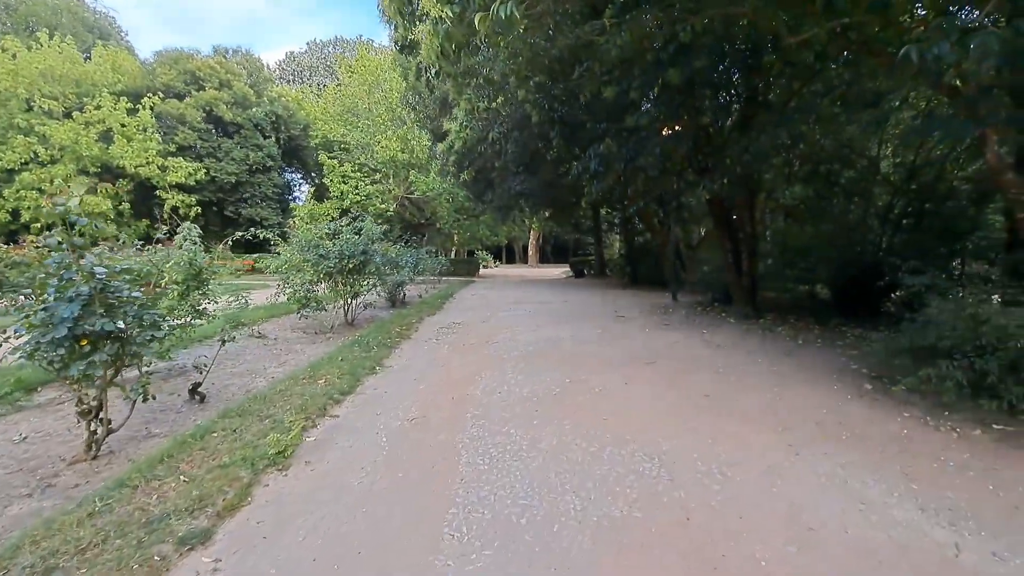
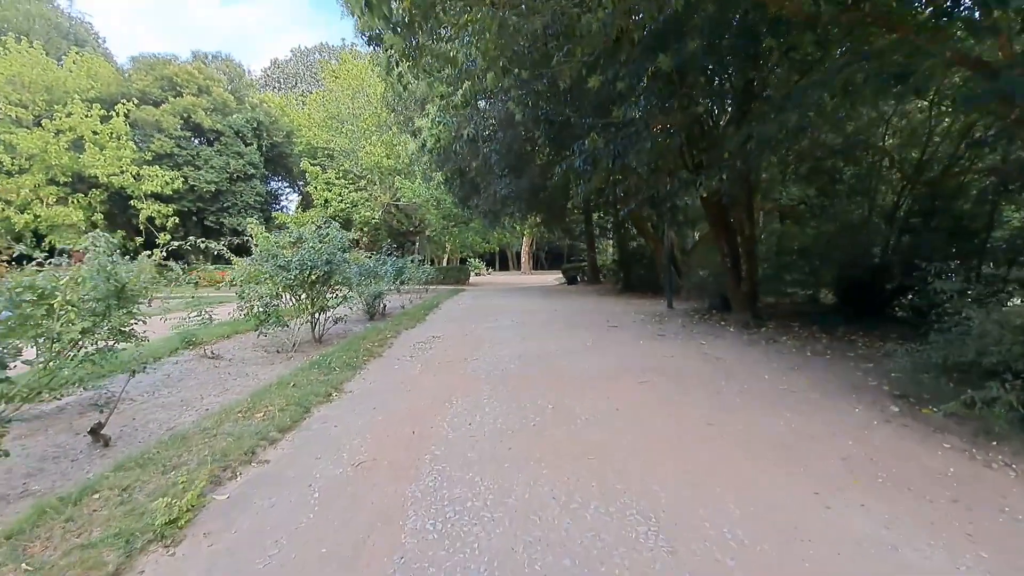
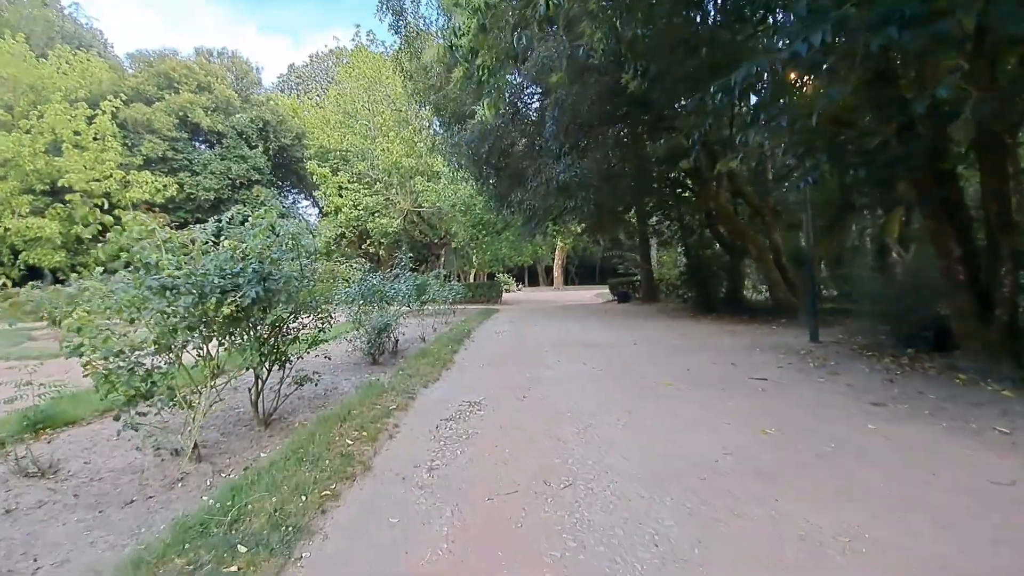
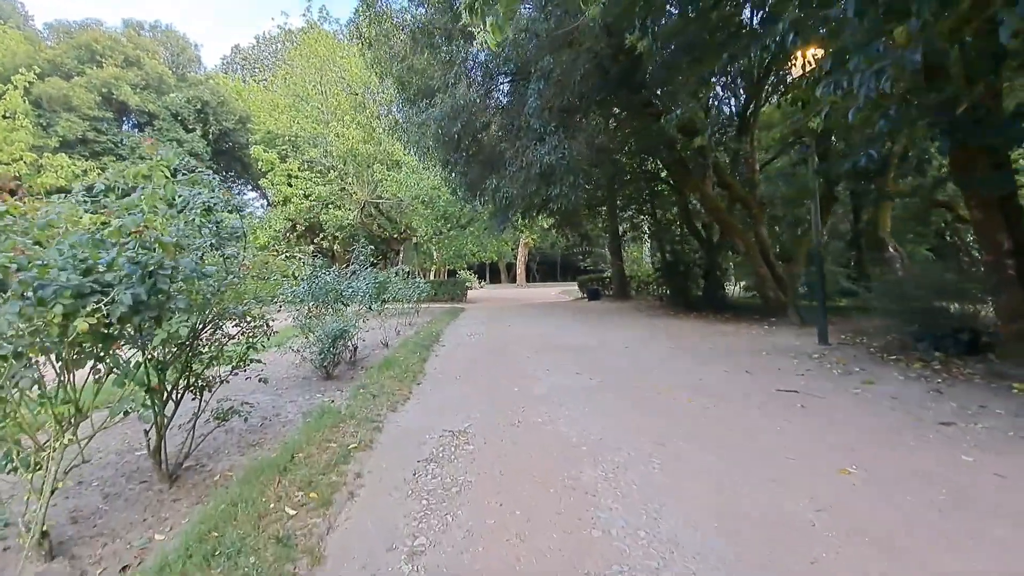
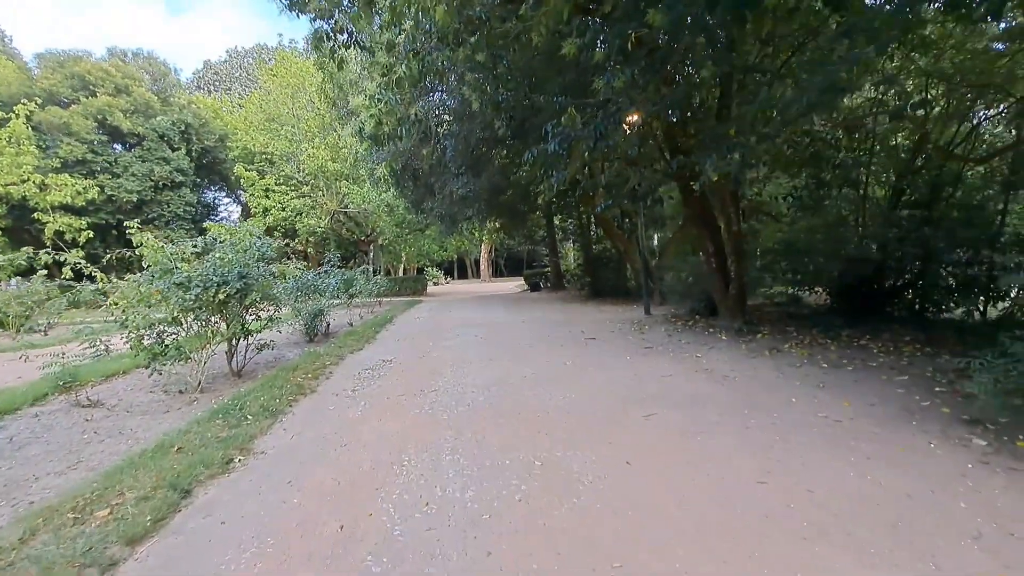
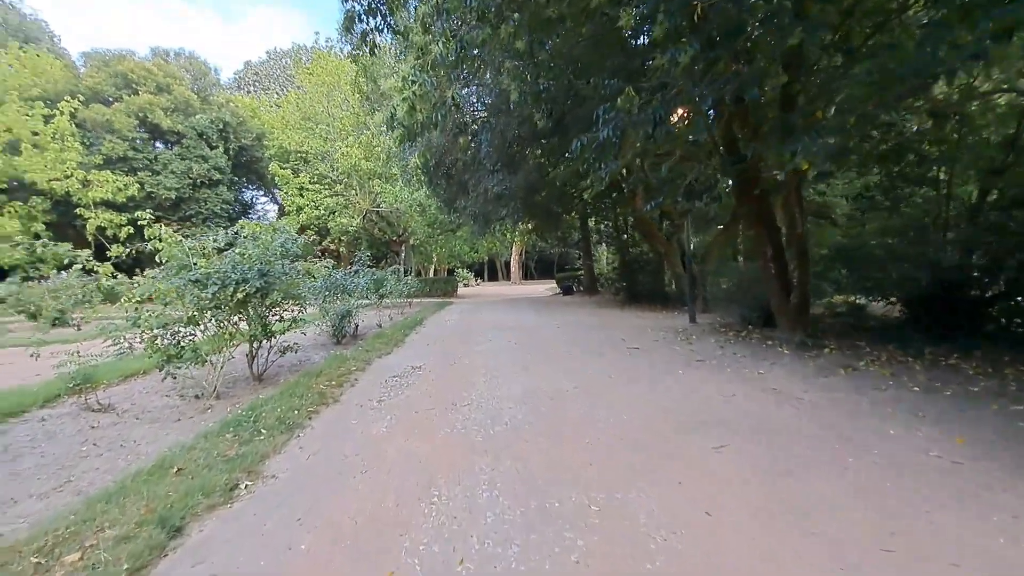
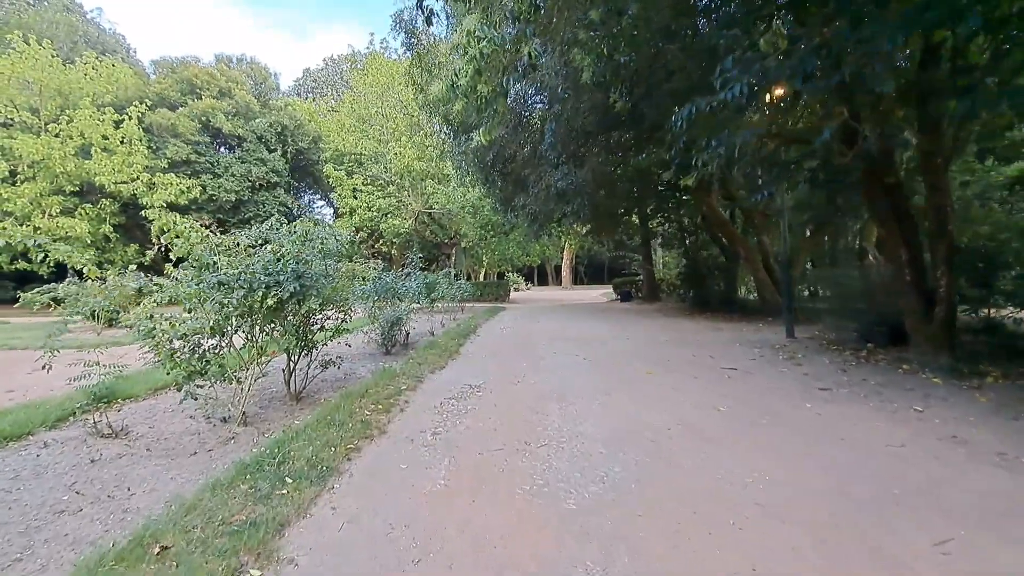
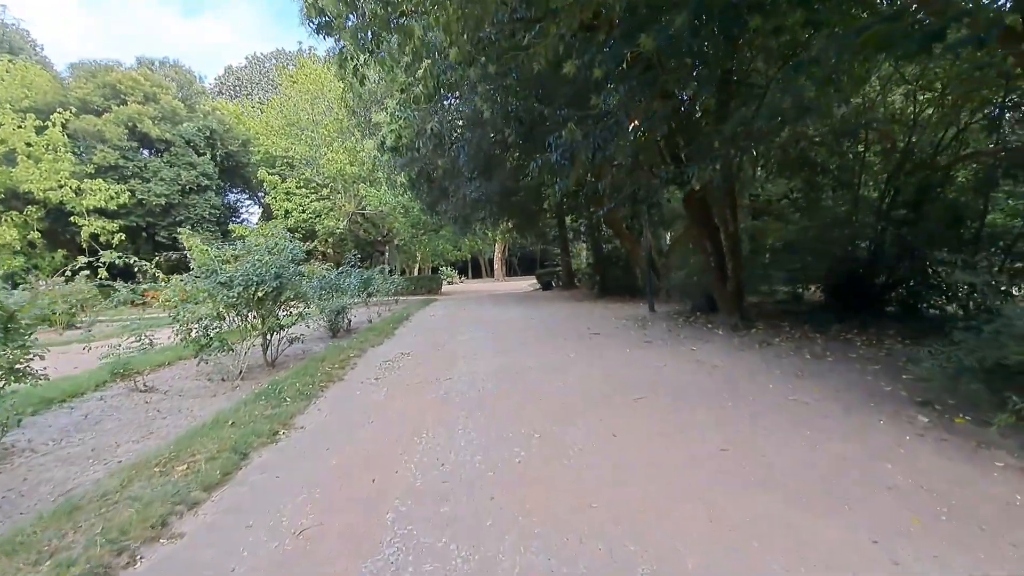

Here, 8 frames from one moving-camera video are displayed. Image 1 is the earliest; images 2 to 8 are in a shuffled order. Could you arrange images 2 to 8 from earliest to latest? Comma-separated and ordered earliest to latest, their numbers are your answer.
2, 8, 5, 6, 7, 3, 4
